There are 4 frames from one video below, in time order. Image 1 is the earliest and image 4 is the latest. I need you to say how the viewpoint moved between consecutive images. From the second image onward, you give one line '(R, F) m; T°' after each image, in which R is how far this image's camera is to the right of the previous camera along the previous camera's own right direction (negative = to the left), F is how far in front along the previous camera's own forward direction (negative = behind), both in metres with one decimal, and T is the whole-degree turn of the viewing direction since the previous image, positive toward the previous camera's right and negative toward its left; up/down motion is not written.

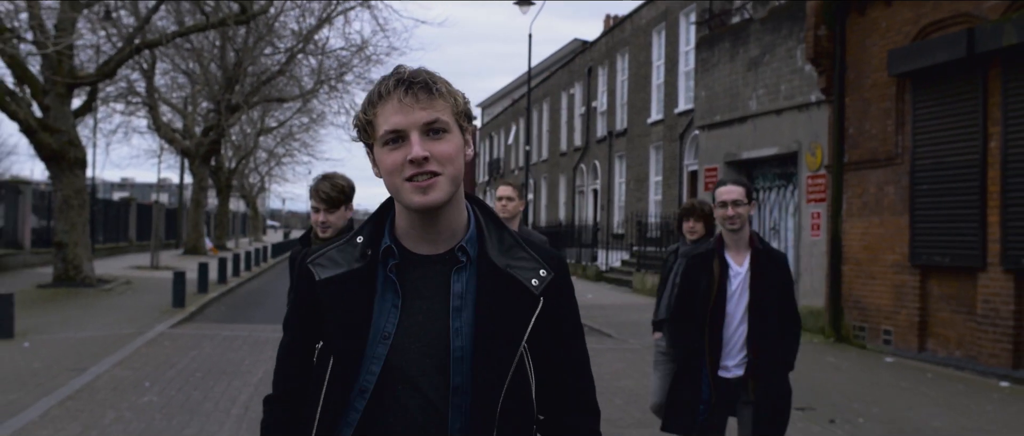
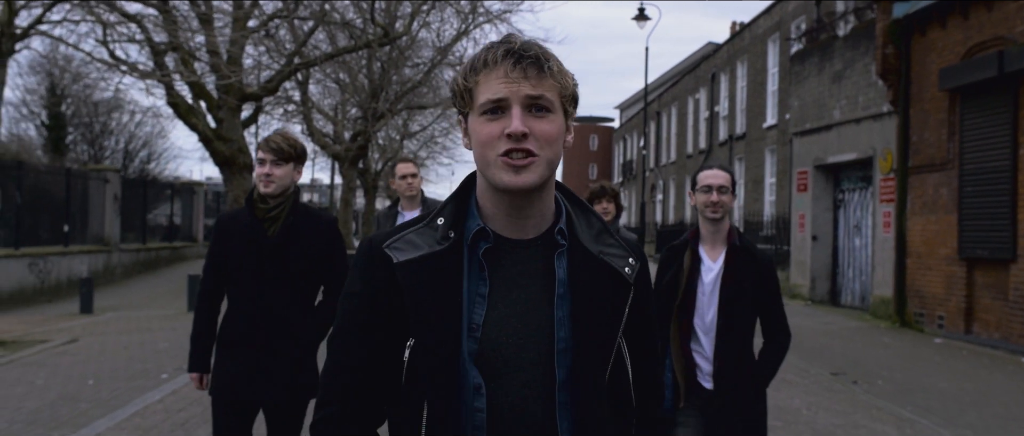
(+0.6, -2.2) m; -8°
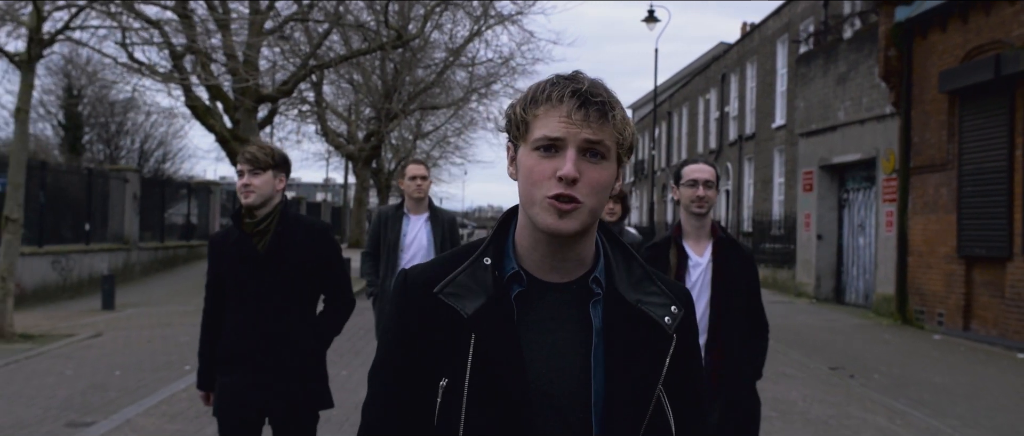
(0.0, -0.4) m; -1°
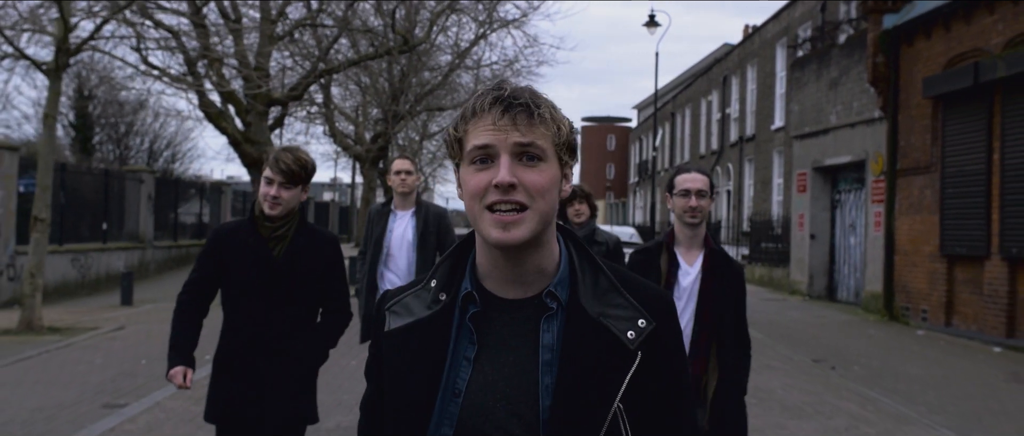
(+0.1, -0.6) m; 0°
